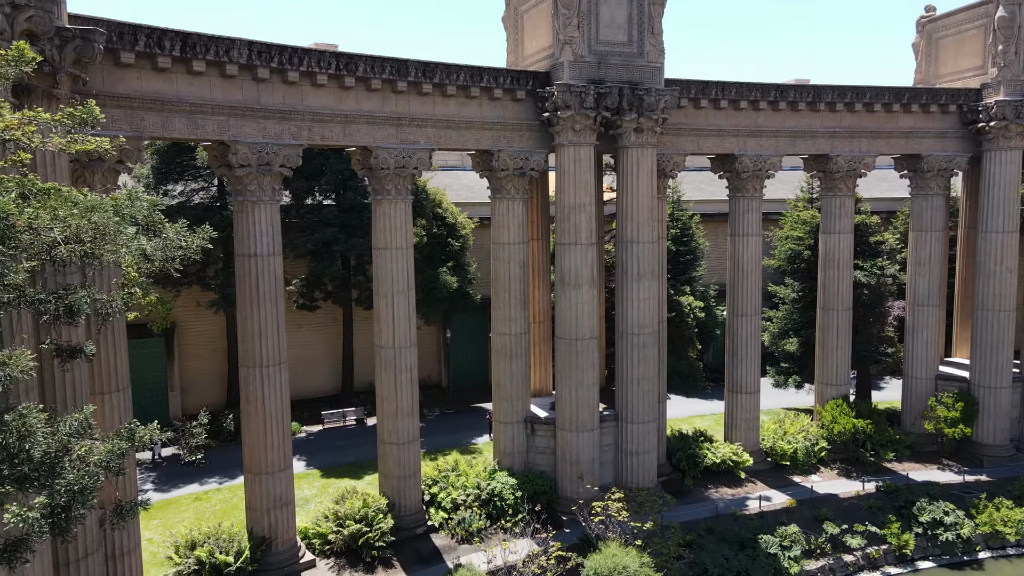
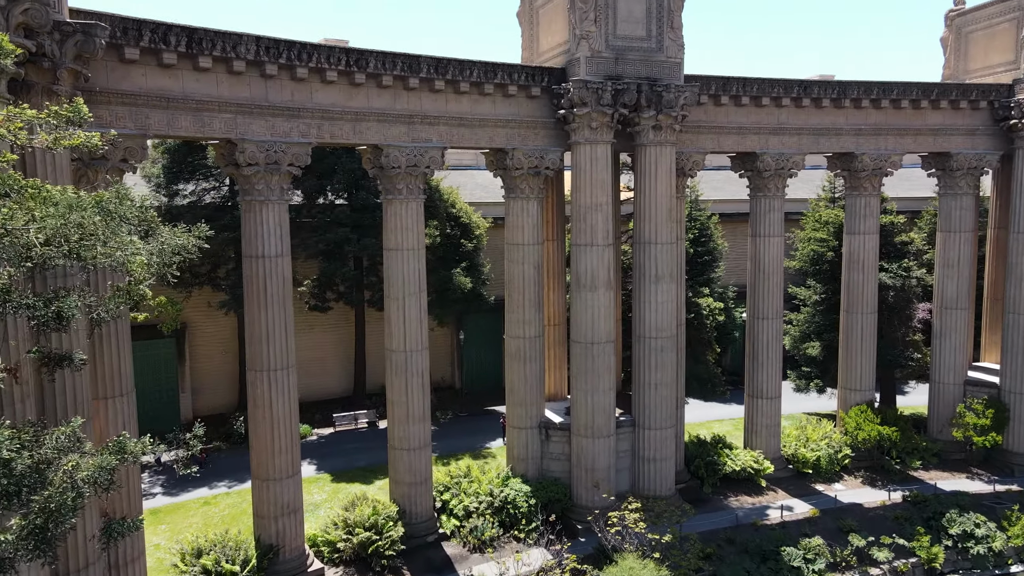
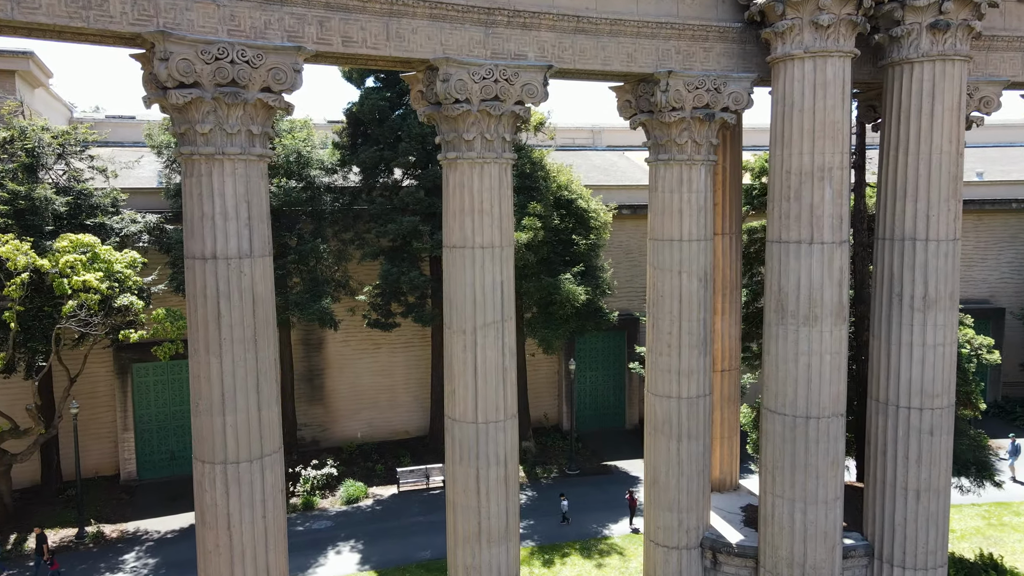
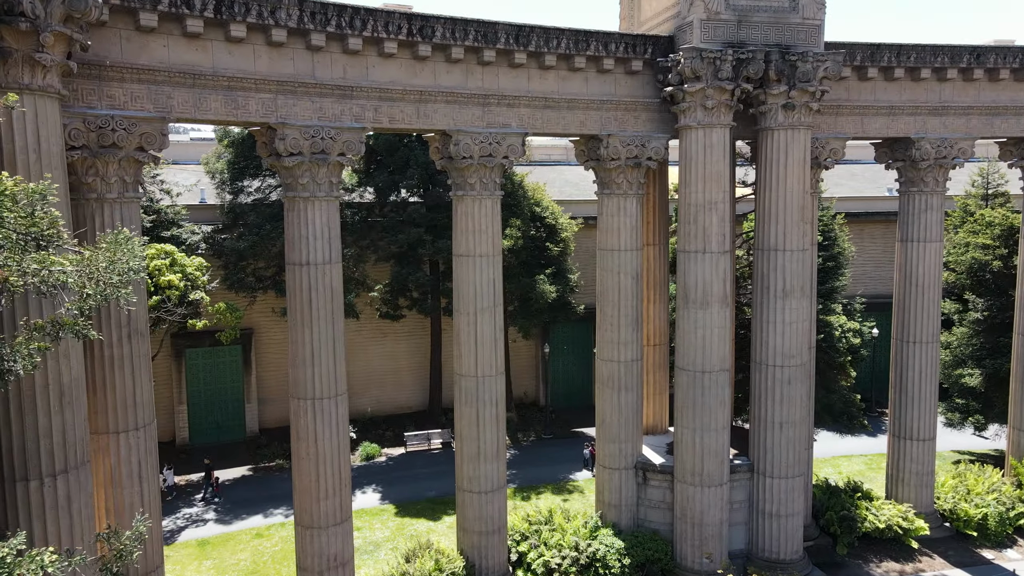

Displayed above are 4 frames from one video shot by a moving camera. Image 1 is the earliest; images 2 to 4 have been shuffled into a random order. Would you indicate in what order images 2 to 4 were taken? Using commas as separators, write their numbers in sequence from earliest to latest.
2, 4, 3
